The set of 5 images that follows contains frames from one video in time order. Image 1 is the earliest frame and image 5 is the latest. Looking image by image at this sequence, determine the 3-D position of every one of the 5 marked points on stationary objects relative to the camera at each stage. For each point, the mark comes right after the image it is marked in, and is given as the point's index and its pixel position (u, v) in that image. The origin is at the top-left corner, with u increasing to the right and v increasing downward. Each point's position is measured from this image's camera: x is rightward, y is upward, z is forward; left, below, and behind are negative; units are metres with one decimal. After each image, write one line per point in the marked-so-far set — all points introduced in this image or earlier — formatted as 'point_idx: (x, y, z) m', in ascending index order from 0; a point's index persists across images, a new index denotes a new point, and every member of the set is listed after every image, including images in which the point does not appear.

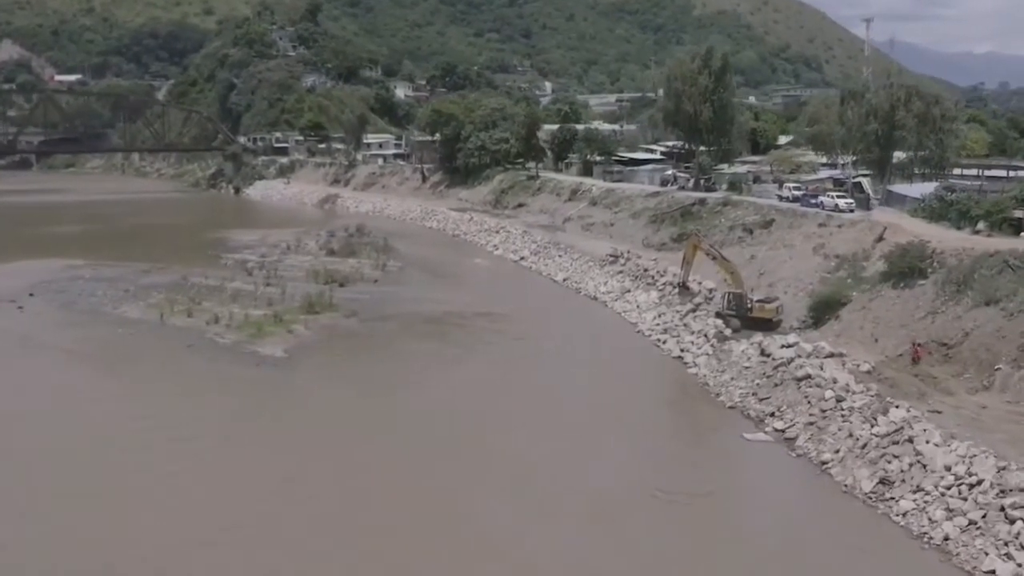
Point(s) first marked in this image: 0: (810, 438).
0: (+5.4, -2.7, +18.2) m
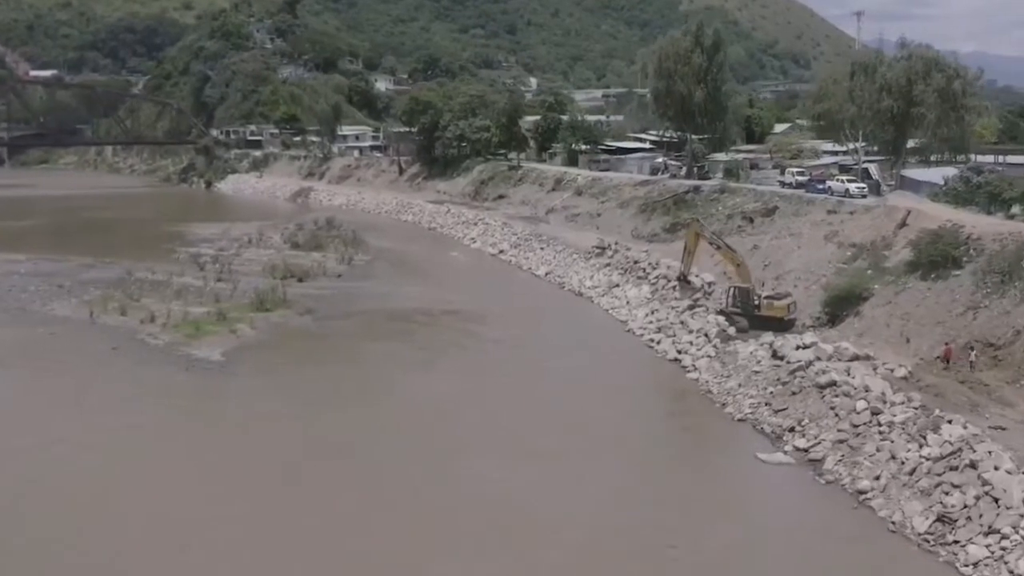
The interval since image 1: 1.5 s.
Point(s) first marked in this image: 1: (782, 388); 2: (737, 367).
0: (+4.9, -2.5, +14.9) m
1: (+4.8, -1.8, +17.8) m
2: (+4.4, -1.5, +19.7) m
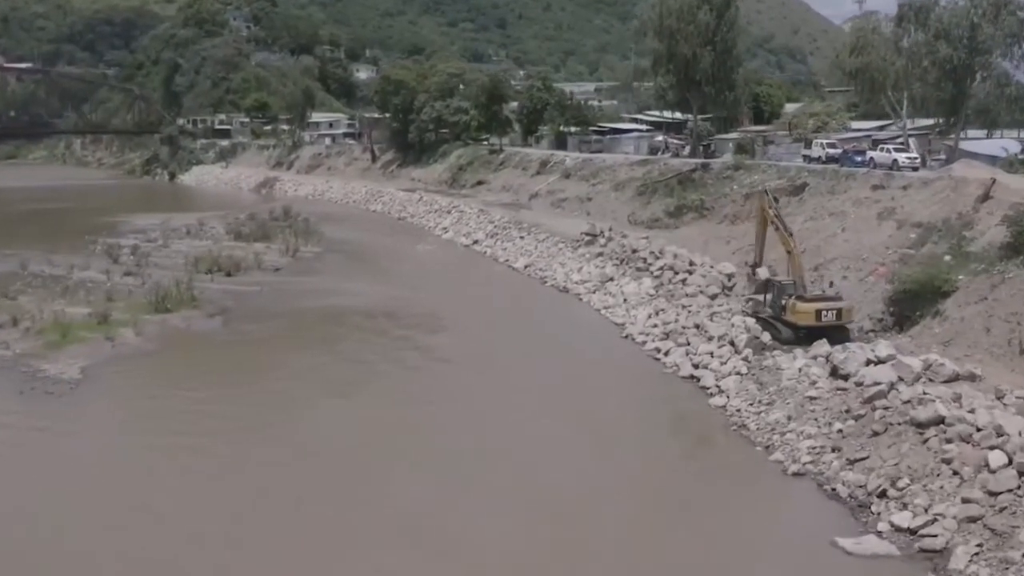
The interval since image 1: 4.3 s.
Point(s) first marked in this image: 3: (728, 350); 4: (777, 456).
0: (+4.2, -2.4, +9.2) m
1: (+4.1, -1.6, +12.1) m
2: (+3.7, -1.4, +14.0) m
3: (+3.5, -1.0, +16.2) m
4: (+3.2, -2.0, +12.3) m
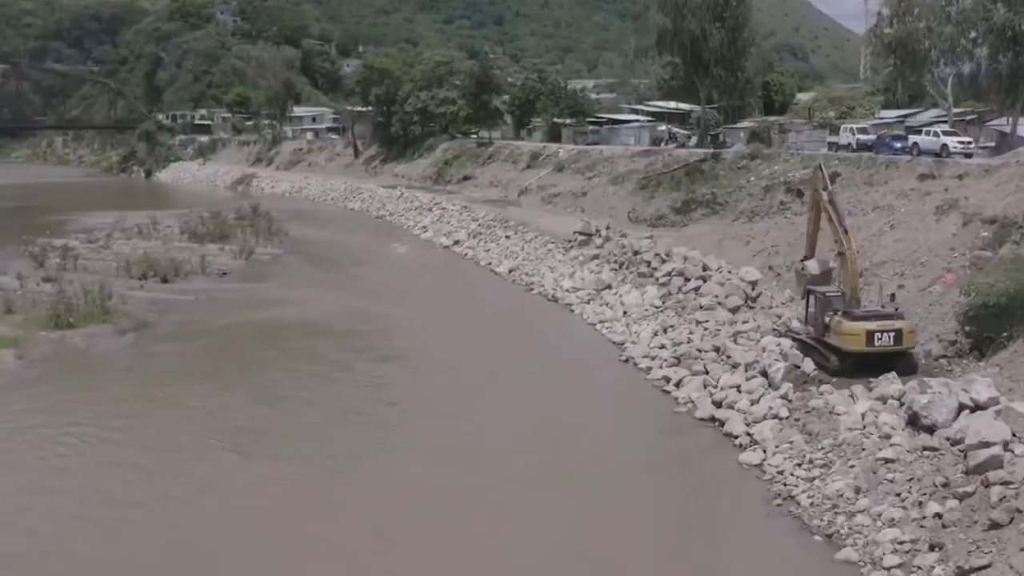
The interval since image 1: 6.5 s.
0: (+3.8, -2.6, +5.4) m
1: (+3.7, -1.8, +8.3) m
2: (+3.3, -1.6, +10.2) m
3: (+3.0, -1.2, +12.4) m
4: (+2.8, -2.2, +8.5) m
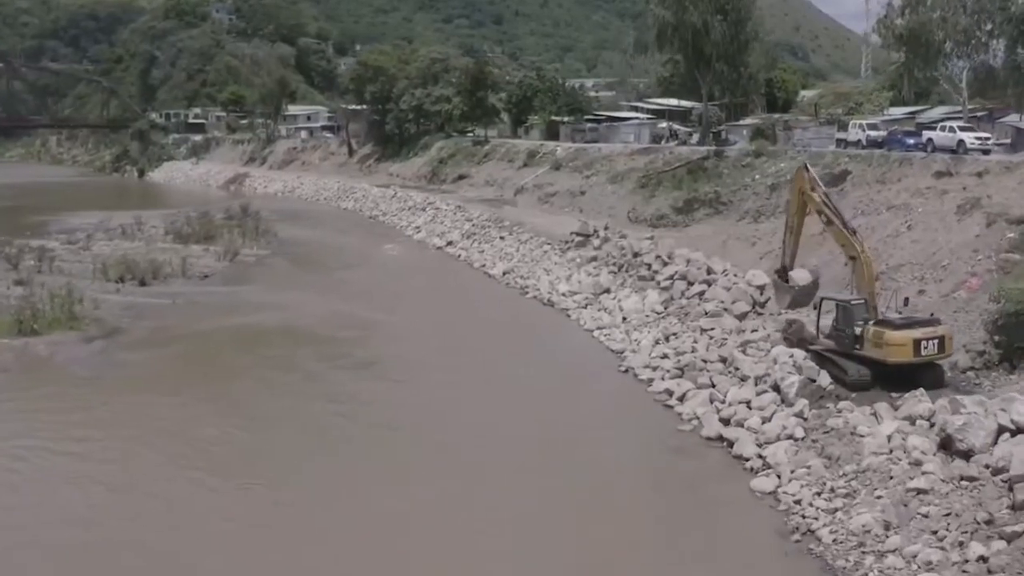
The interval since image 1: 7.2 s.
0: (+3.7, -2.6, +4.3) m
1: (+3.6, -1.9, +7.2) m
2: (+3.2, -1.7, +9.1) m
3: (+2.9, -1.2, +11.3) m
4: (+2.7, -2.3, +7.4) m
